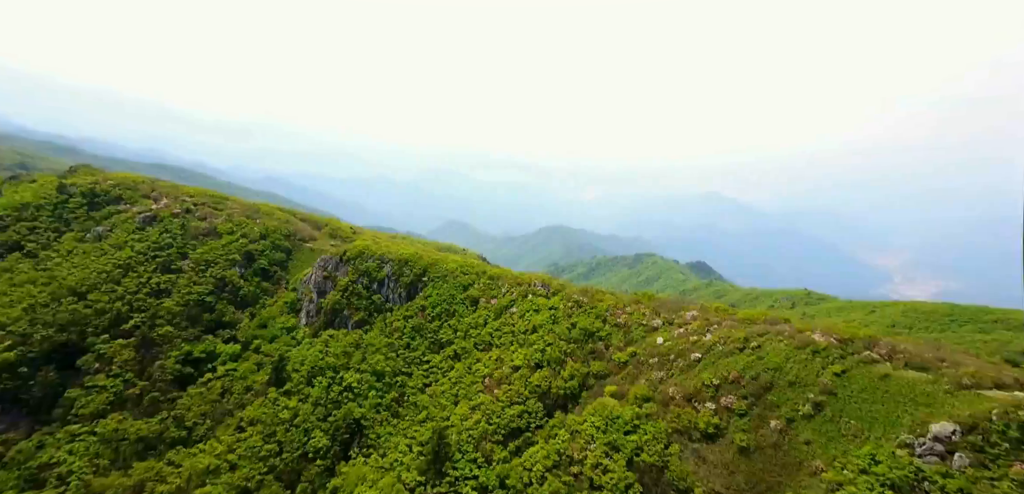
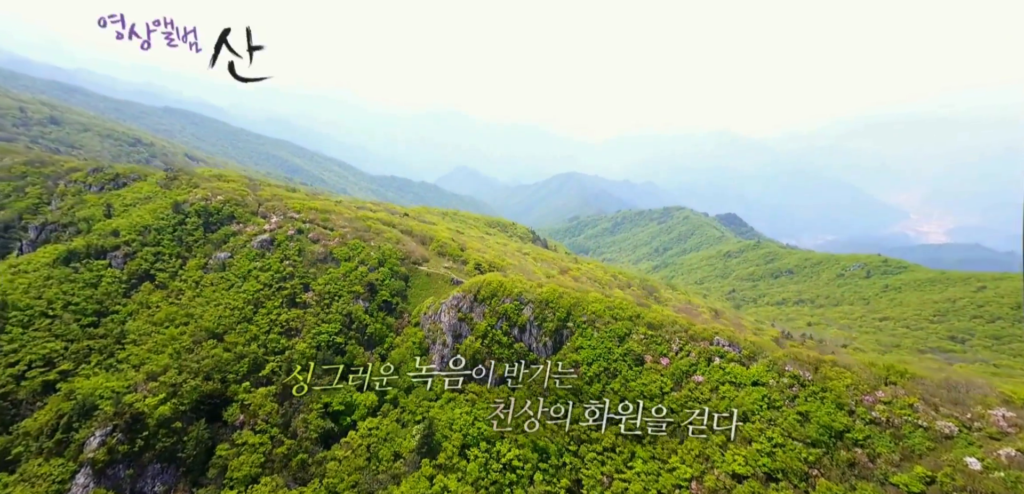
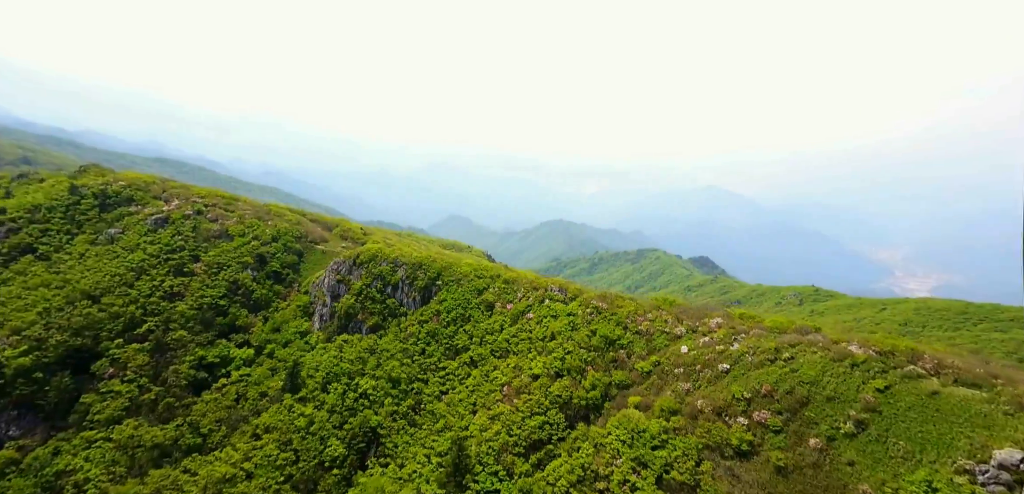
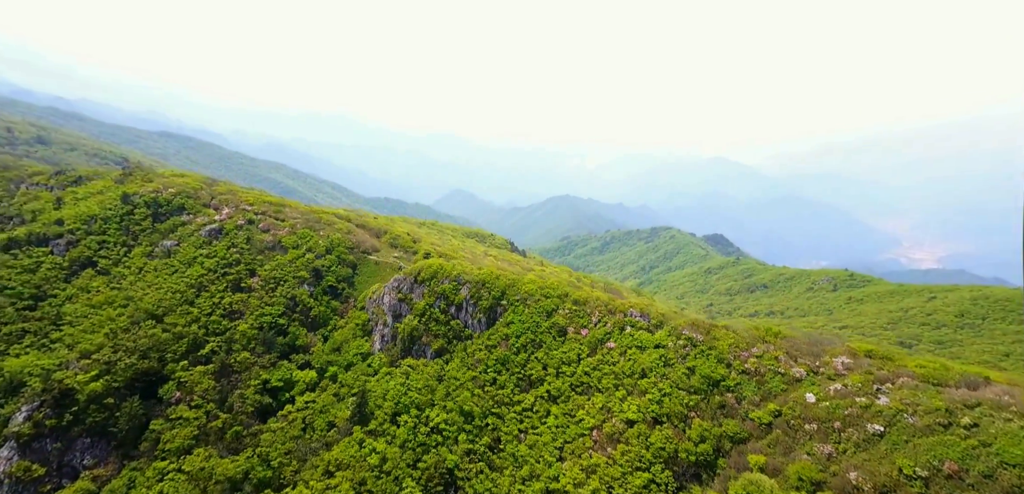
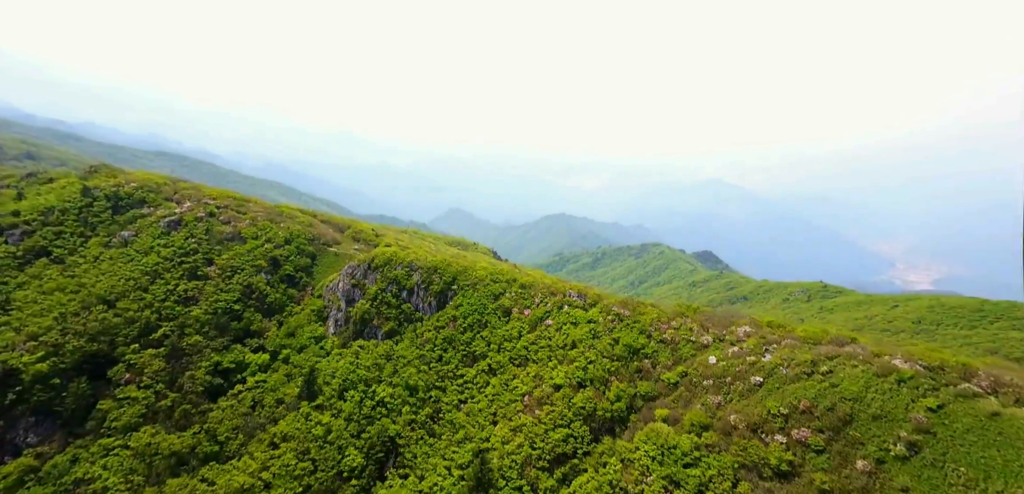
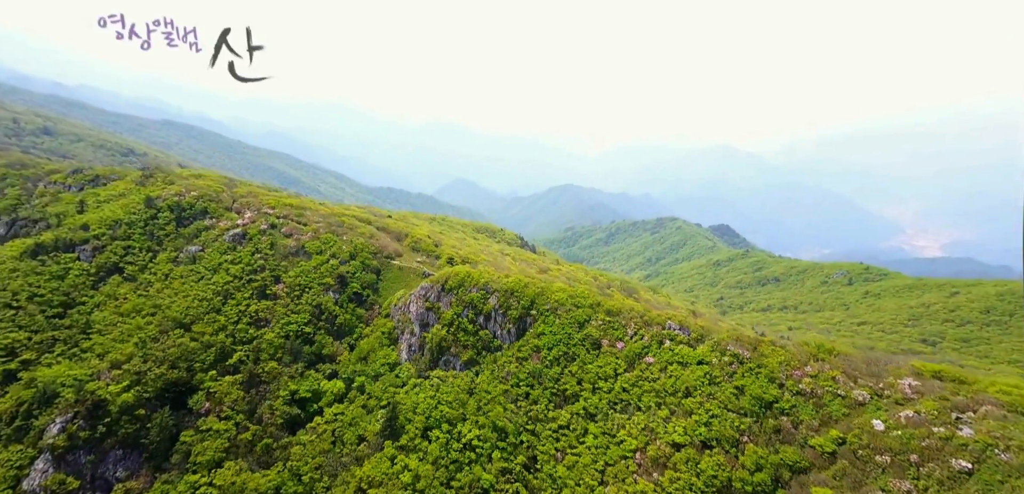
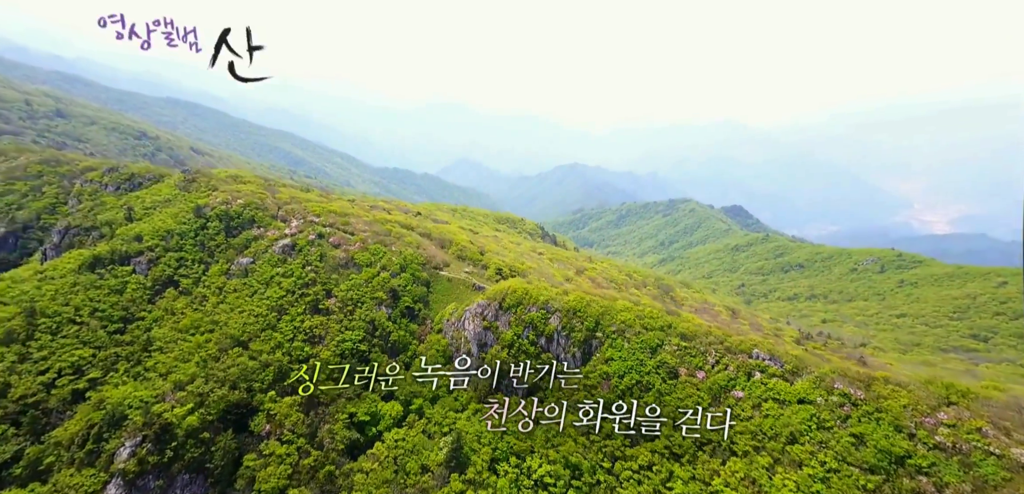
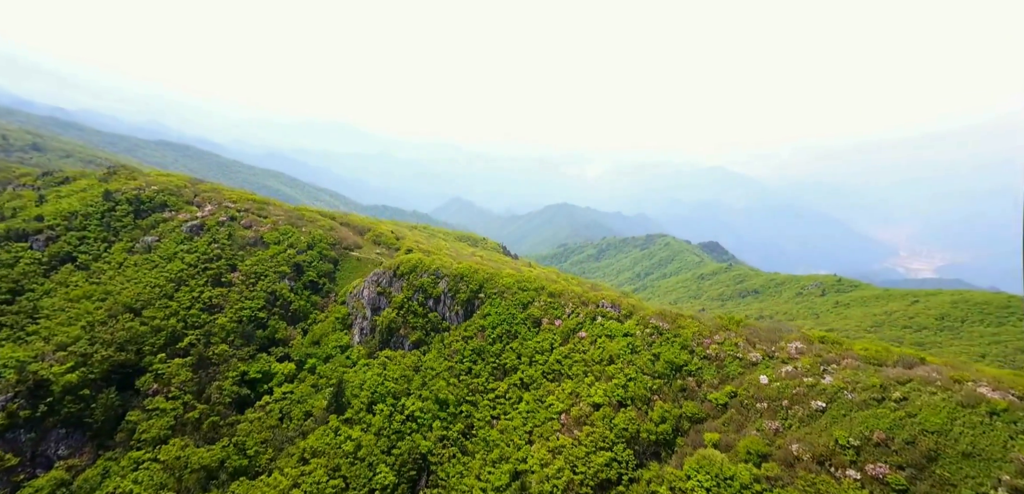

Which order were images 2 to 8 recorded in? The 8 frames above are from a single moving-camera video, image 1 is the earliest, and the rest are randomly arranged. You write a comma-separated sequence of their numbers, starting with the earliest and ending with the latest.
3, 5, 8, 4, 6, 2, 7
